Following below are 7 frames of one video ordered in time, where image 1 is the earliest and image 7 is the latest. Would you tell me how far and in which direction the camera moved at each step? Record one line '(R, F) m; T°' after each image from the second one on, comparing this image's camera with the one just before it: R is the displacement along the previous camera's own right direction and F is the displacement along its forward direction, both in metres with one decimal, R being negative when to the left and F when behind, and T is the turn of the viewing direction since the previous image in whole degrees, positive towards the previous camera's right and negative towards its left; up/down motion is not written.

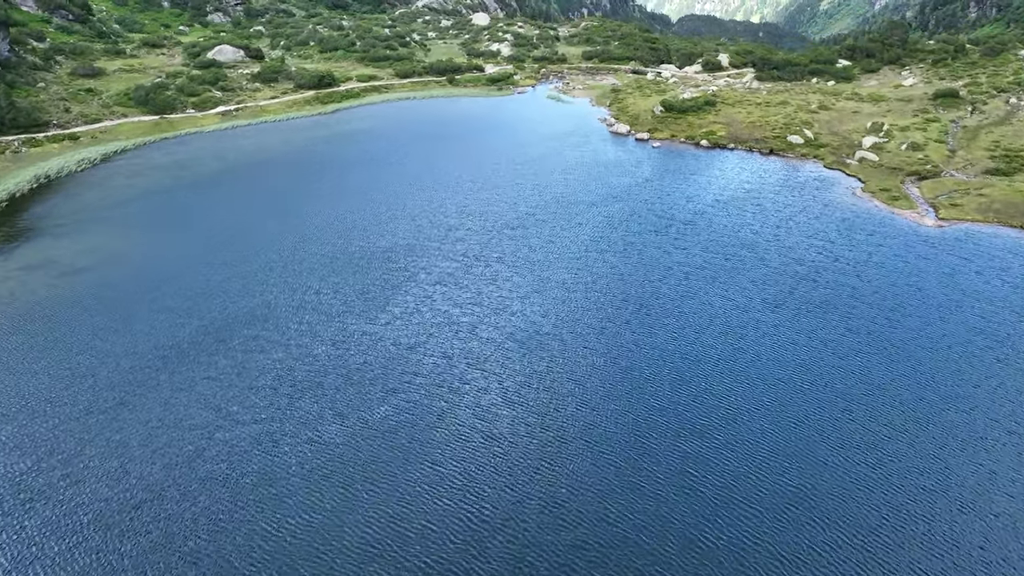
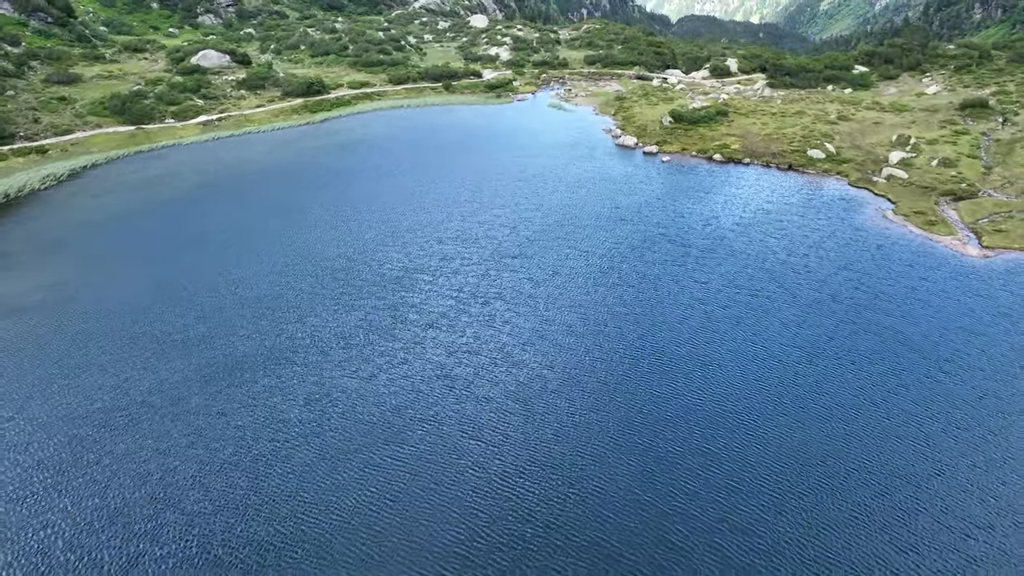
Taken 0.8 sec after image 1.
(-0.2, +7.1) m; 0°
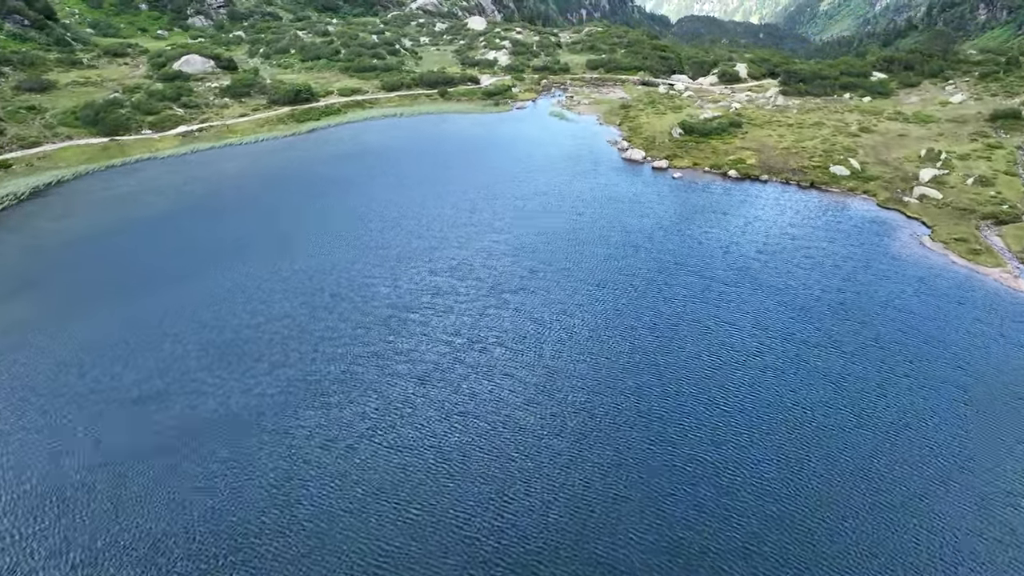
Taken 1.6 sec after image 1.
(-0.3, +7.0) m; 0°
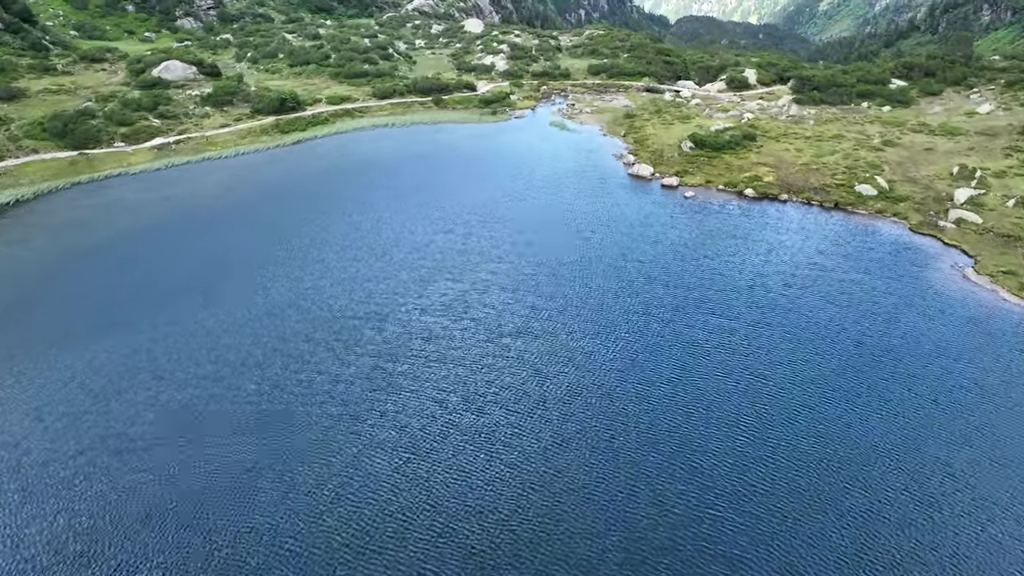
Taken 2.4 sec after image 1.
(-0.1, +6.9) m; 0°
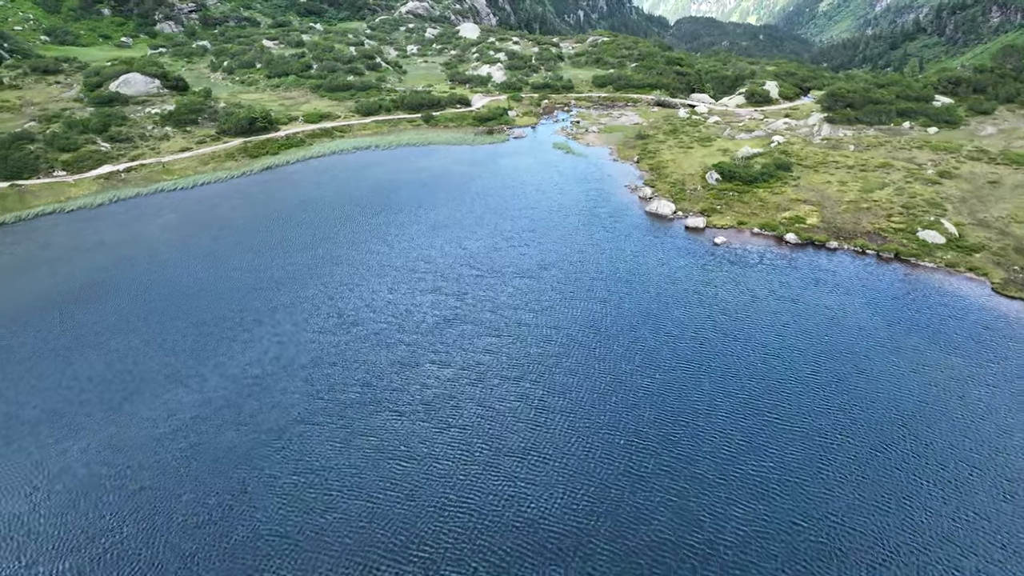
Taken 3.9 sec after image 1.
(-0.2, +12.9) m; 0°
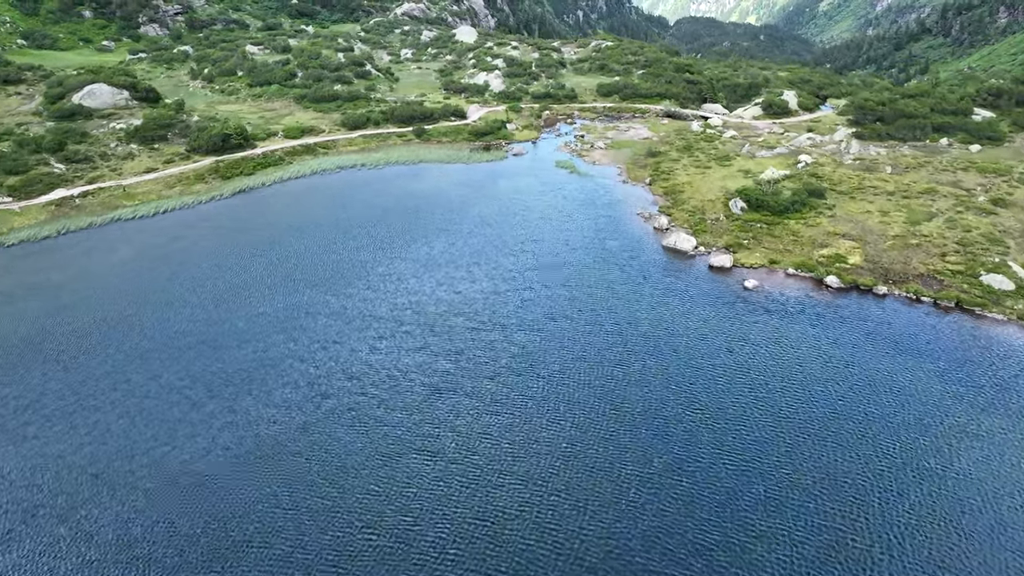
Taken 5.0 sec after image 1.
(-0.1, +9.3) m; 0°
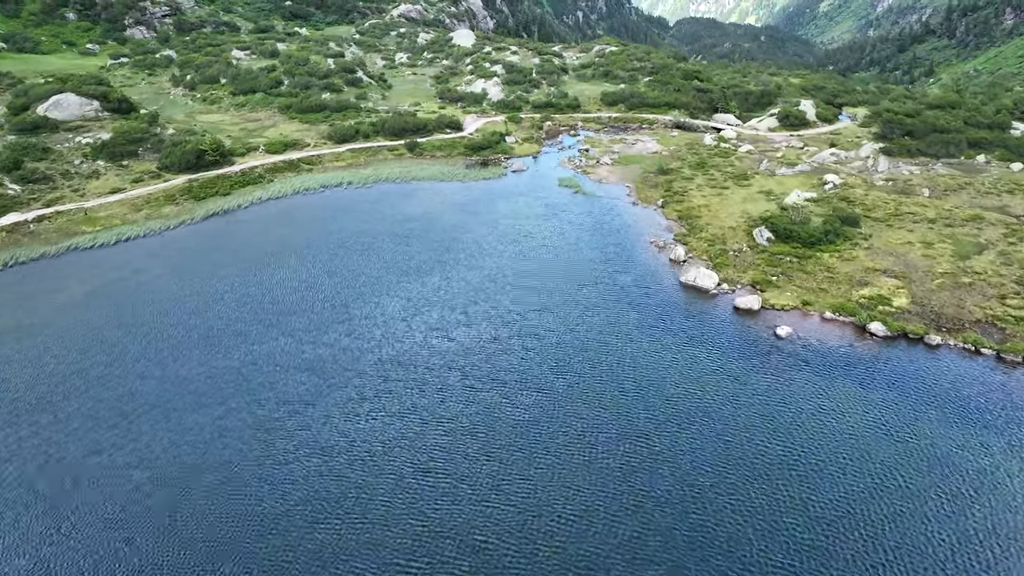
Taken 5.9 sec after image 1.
(-0.1, +7.6) m; 0°
